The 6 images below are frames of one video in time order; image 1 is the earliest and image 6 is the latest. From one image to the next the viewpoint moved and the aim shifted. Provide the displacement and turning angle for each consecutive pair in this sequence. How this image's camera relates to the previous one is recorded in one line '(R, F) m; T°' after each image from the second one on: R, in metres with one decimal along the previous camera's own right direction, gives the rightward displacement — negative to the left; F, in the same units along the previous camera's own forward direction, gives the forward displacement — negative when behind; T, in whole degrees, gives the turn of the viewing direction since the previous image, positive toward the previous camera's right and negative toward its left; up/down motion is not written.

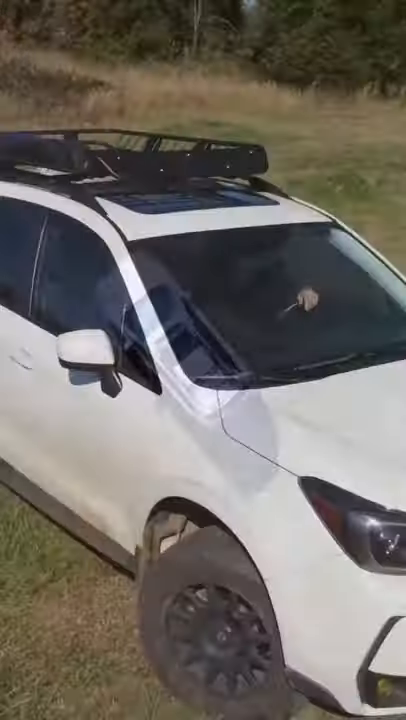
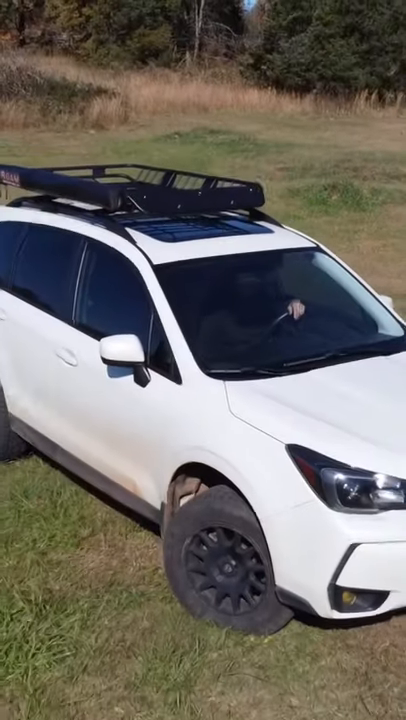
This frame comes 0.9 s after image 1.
(0.0, -0.7) m; 0°
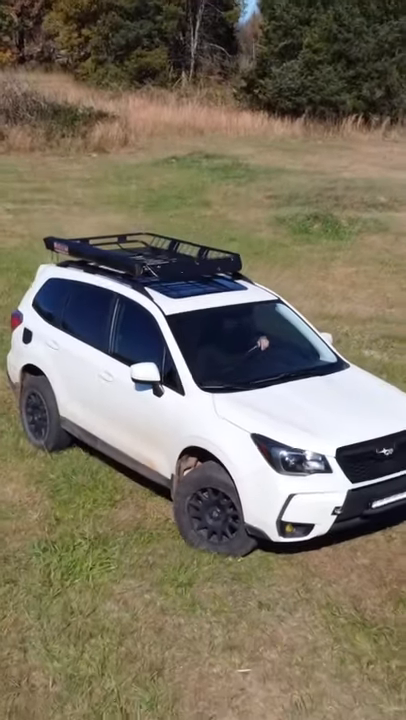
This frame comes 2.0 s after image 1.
(0.0, -1.7) m; 0°
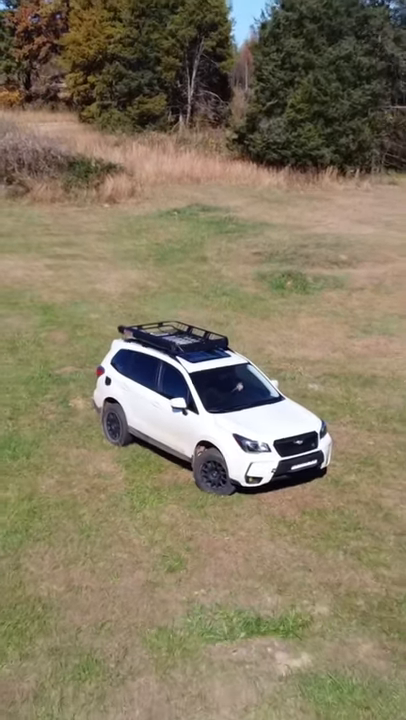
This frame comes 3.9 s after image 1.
(-0.1, -4.8) m; 0°
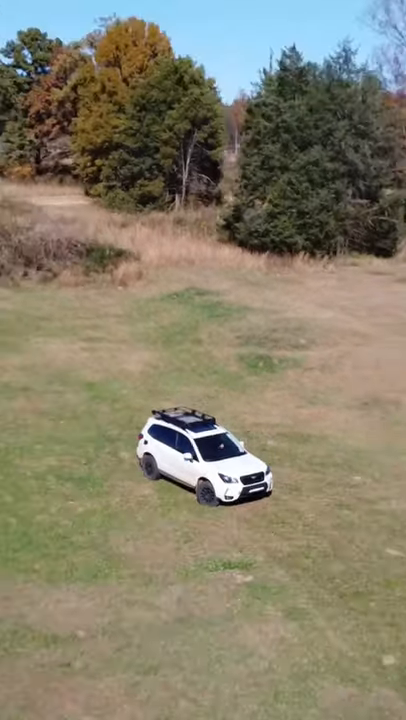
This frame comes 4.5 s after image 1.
(-0.1, -8.0) m; 0°
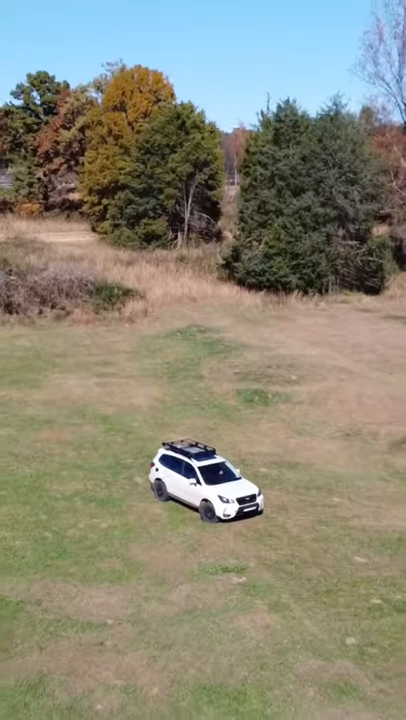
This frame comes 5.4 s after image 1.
(0.0, -3.6) m; 0°
